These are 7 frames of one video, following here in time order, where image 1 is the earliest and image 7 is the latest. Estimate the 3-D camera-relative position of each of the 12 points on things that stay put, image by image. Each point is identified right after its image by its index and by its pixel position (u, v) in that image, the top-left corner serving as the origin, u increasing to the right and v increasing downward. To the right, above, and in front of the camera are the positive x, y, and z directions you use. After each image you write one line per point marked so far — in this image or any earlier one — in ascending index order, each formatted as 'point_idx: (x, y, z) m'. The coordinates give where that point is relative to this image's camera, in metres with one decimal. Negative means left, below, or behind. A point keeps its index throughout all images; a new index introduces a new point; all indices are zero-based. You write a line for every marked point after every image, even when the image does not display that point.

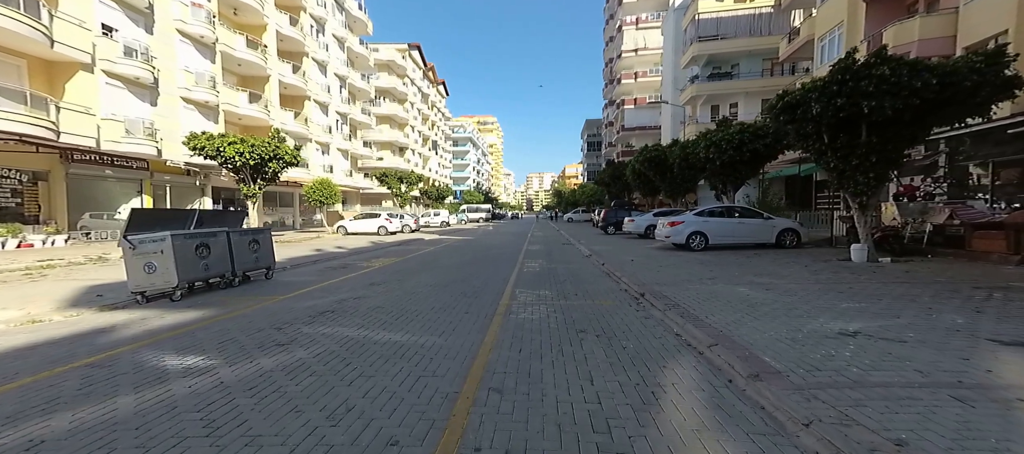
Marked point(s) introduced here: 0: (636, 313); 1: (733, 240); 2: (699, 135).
0: (+2.2, -1.5, +6.5) m
1: (+9.1, -0.6, +15.1) m
2: (+9.3, +4.6, +18.3) m
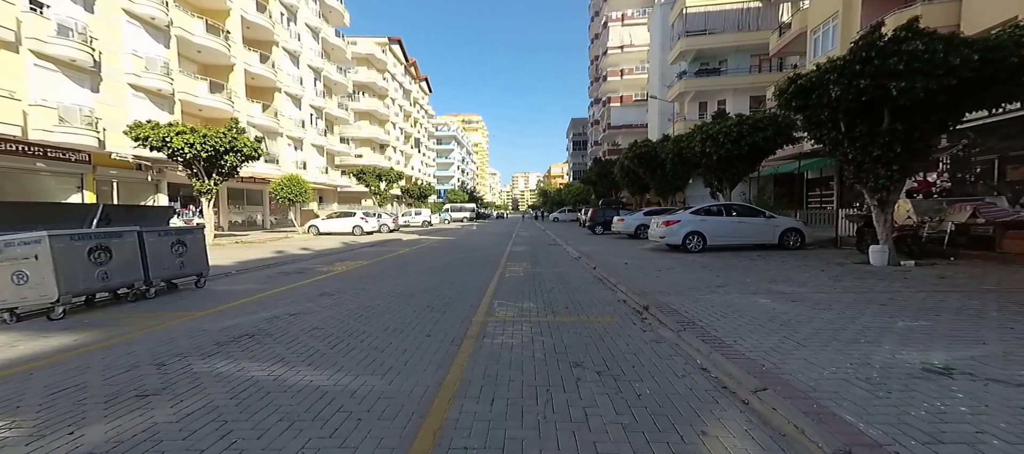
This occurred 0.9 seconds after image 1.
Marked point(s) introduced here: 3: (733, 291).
0: (+1.9, -1.5, +5.2) m
1: (+8.4, -0.5, +14.0) m
2: (+8.5, +4.6, +17.2) m
3: (+4.5, -1.3, +7.4) m
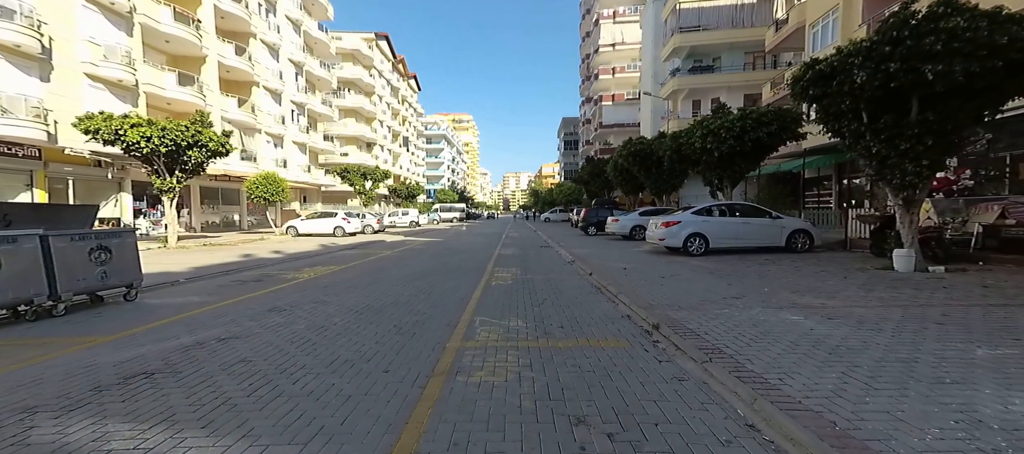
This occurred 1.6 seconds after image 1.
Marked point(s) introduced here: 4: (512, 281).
0: (+1.6, -1.6, +4.1) m
1: (+8.0, -0.6, +13.1) m
2: (+8.0, +4.6, +16.2) m
3: (+4.2, -1.3, +6.4) m
4: (0.0, -1.4, +9.7) m
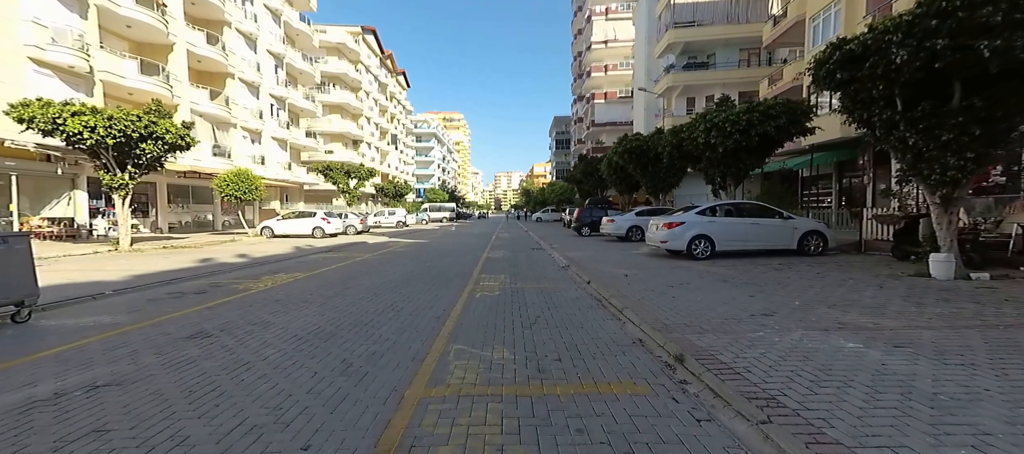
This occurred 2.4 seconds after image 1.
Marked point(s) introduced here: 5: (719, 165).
0: (+1.5, -1.6, +2.9) m
1: (+7.6, -0.6, +12.1) m
2: (+7.5, +4.5, +15.2) m
3: (+4.0, -1.4, +5.3) m
4: (-0.3, -1.5, +8.4) m
5: (+8.3, +2.5, +14.7) m
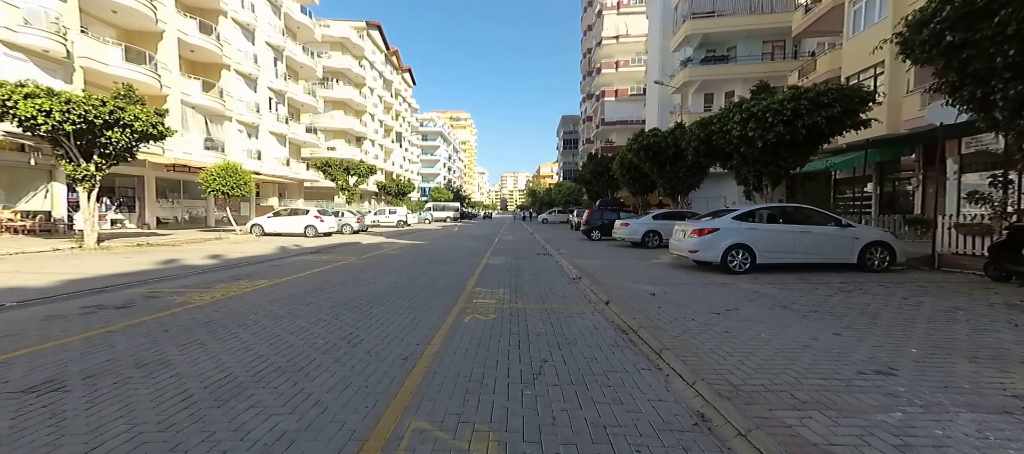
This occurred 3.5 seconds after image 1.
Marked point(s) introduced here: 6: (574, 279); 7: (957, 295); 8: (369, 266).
0: (+1.4, -1.7, +1.1) m
1: (+7.7, -0.8, +10.1) m
2: (+7.7, +4.3, +13.3) m
3: (+3.9, -1.5, +3.4) m
4: (-0.3, -1.6, +6.6) m
5: (+8.5, +2.2, +12.7) m
6: (+1.8, -1.5, +10.4) m
7: (+8.6, -1.3, +7.2) m
8: (-5.1, -1.4, +12.9) m
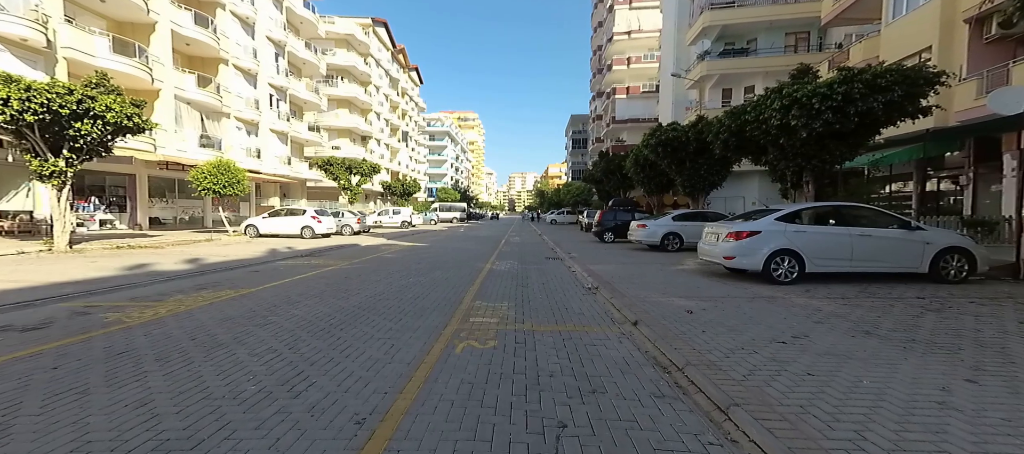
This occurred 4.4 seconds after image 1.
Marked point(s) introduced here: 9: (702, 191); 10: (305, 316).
0: (+1.3, -1.8, -0.4) m
1: (+7.9, -0.9, +8.6) m
2: (+7.9, +4.2, +11.7) m
3: (+3.9, -1.6, +1.9) m
4: (-0.2, -1.6, +5.2) m
5: (+8.7, +2.2, +11.2) m
6: (+1.9, -1.5, +9.0) m
7: (+8.7, -1.3, +5.6) m
8: (-4.9, -1.4, +11.6) m
9: (+10.2, +1.9, +19.6) m
10: (-3.4, -1.5, +6.1) m
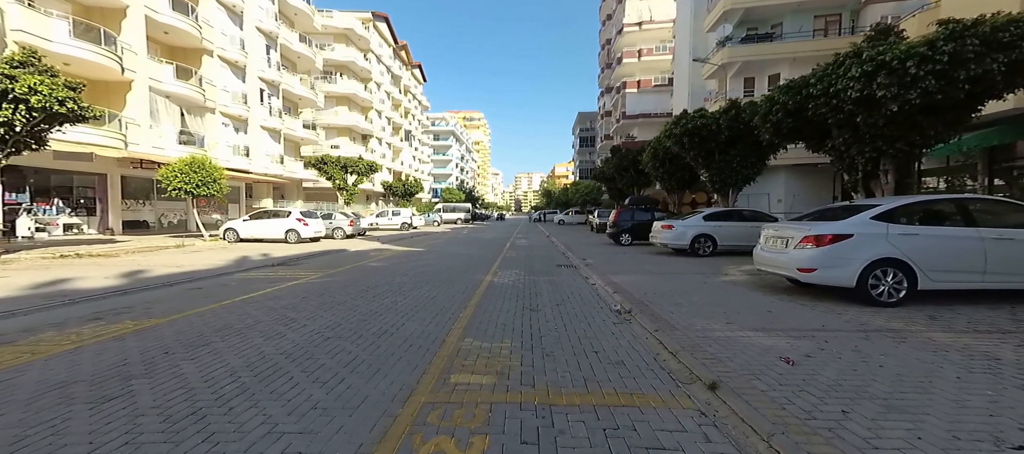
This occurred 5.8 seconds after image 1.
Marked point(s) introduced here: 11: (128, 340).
0: (+1.3, -1.8, -2.7) m
1: (+7.9, -0.9, +6.2) m
2: (+8.0, +4.2, +9.3) m
3: (+3.9, -1.6, -0.4) m
4: (-0.2, -1.7, +3.0) m
5: (+8.8, +2.1, +8.8) m
6: (+2.0, -1.6, +6.7) m
7: (+8.8, -1.3, +3.2) m
8: (-4.7, -1.6, +9.4) m
9: (+10.4, +1.8, +17.2) m
10: (-3.4, -1.6, +3.9) m
11: (-5.4, -1.6, +5.2) m
